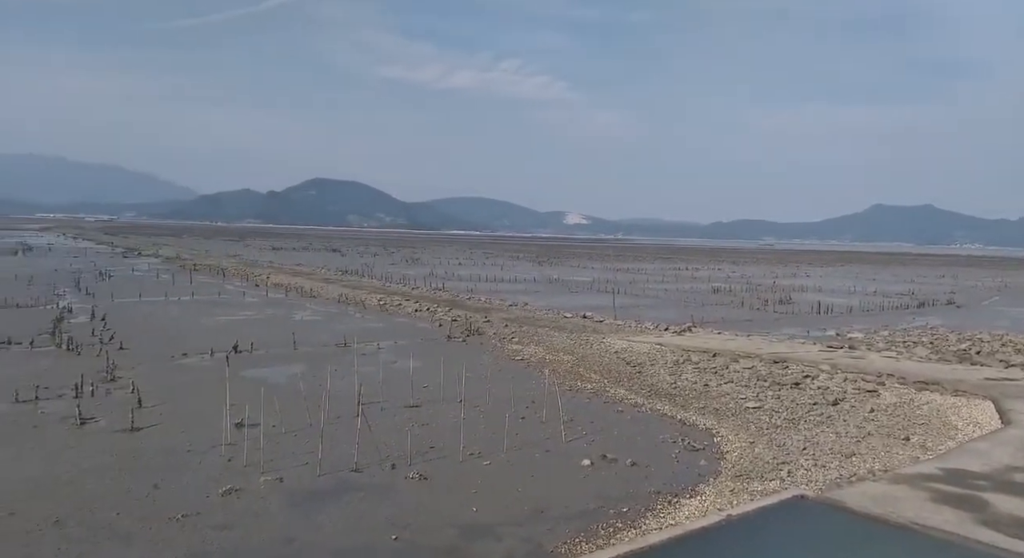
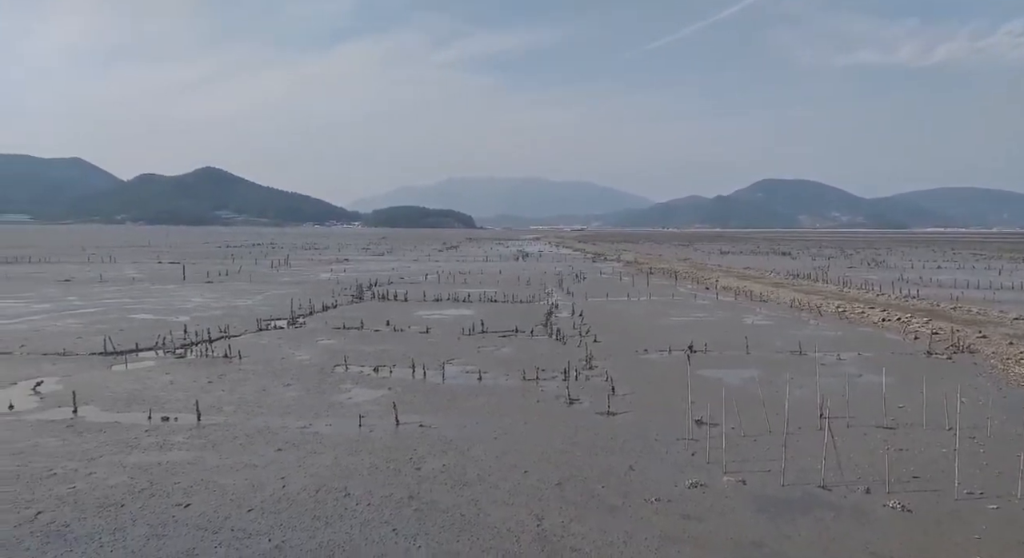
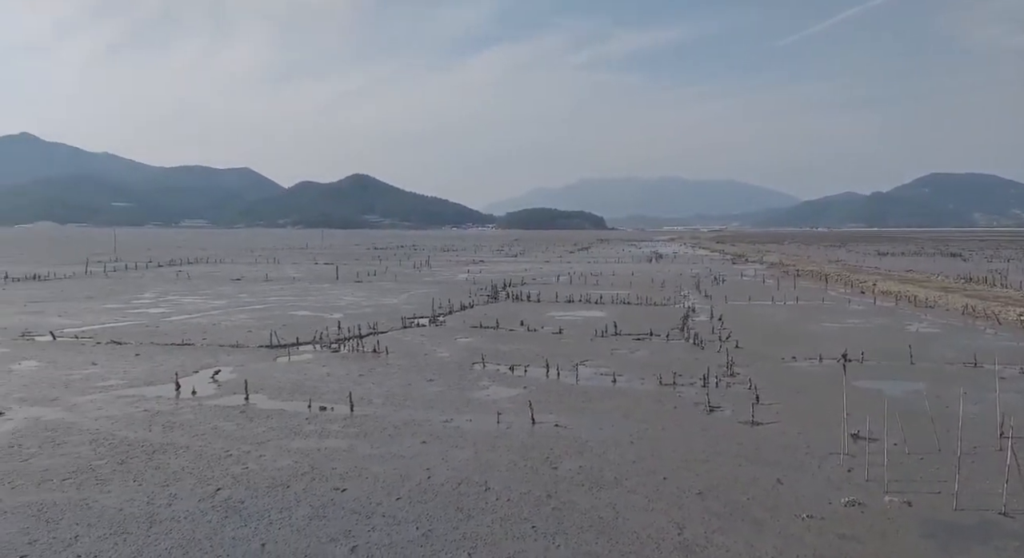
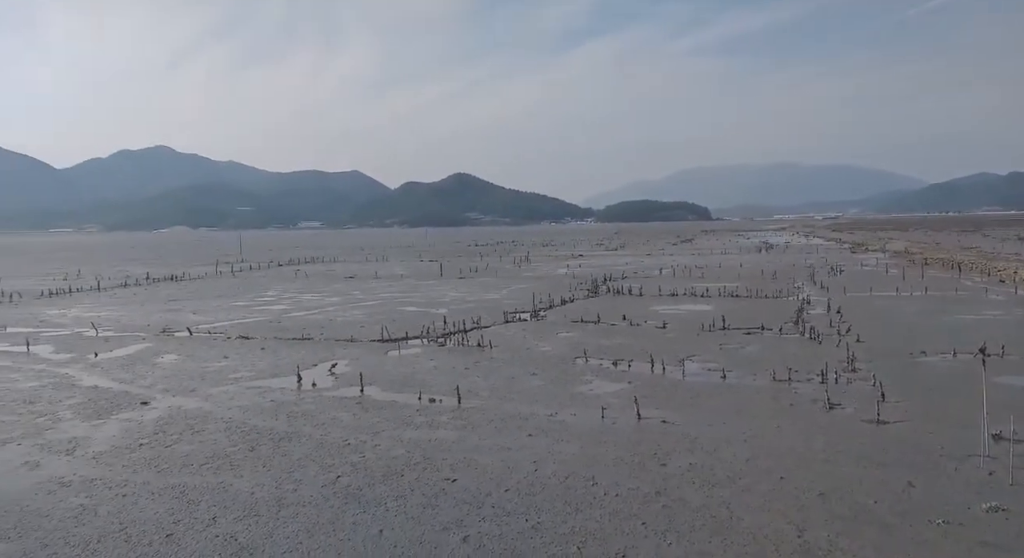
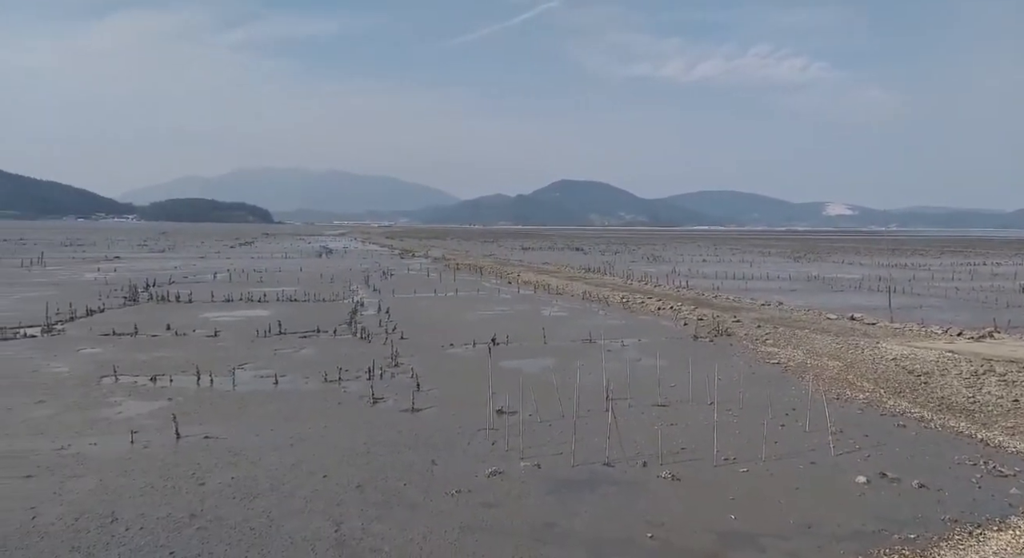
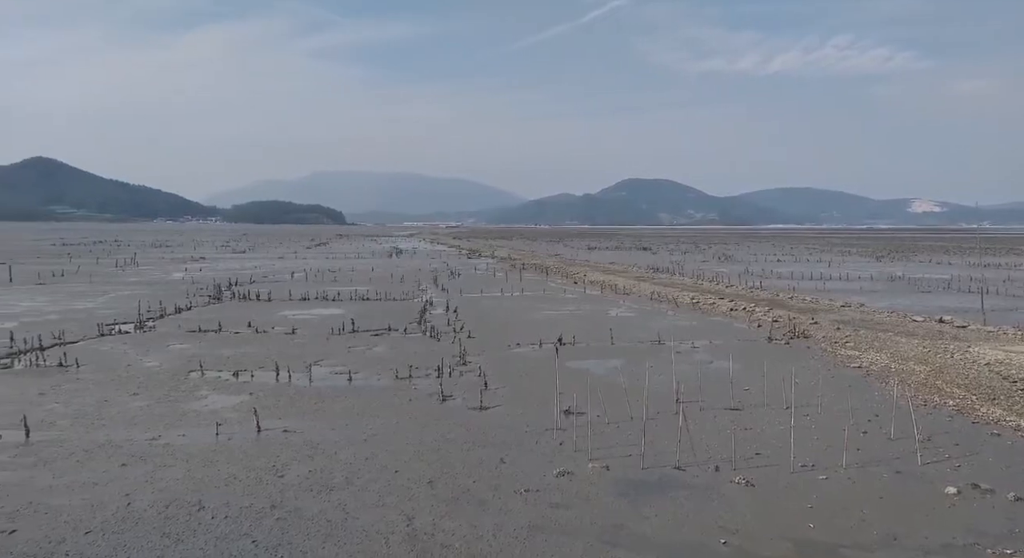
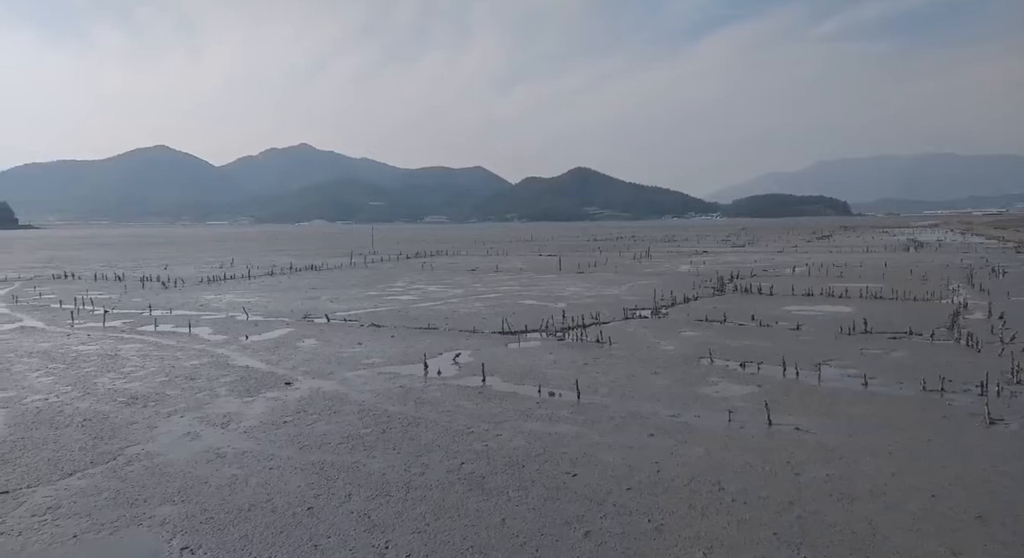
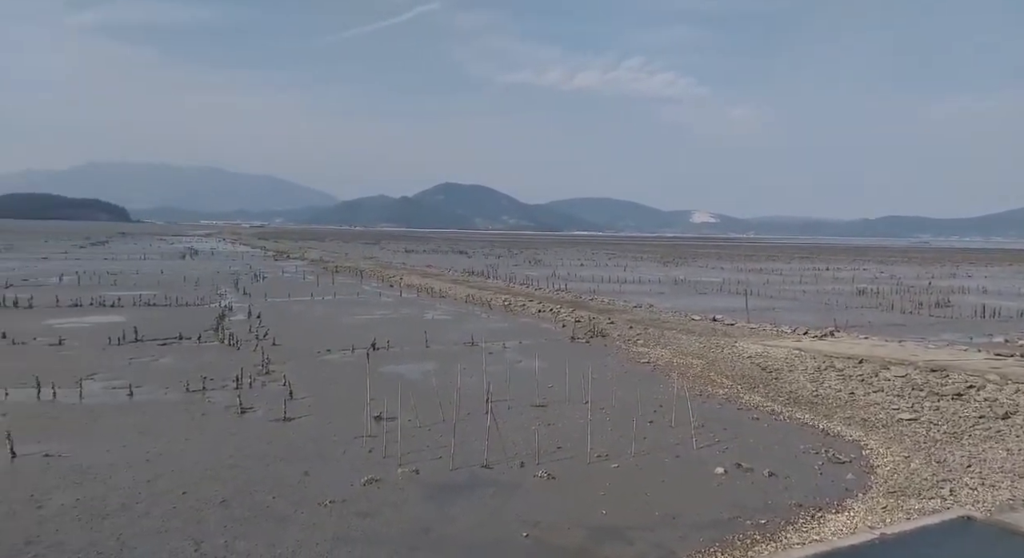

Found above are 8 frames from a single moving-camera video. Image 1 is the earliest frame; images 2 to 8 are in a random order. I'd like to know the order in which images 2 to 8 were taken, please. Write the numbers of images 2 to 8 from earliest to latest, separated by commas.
8, 5, 6, 2, 3, 4, 7
